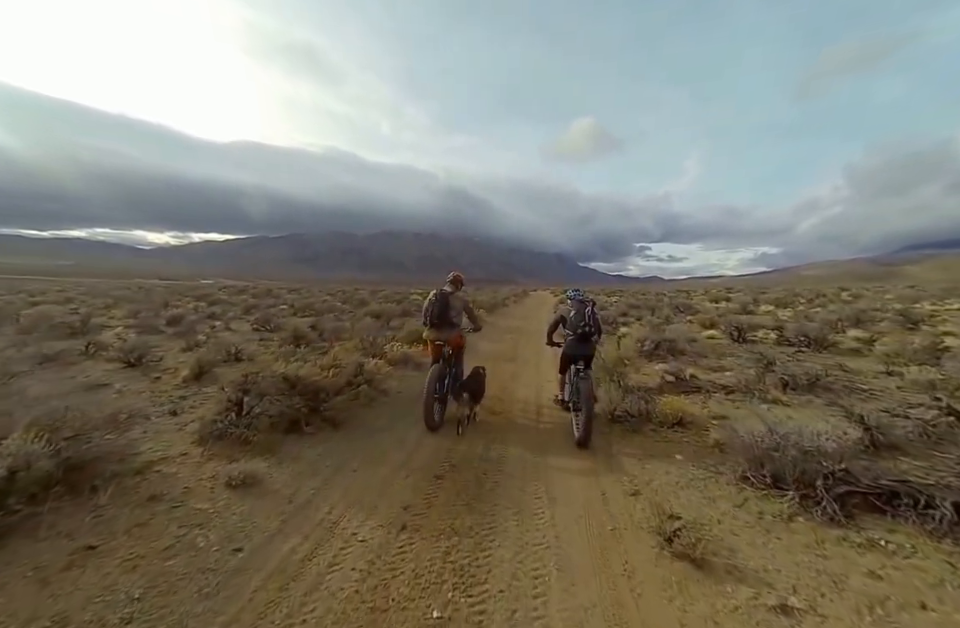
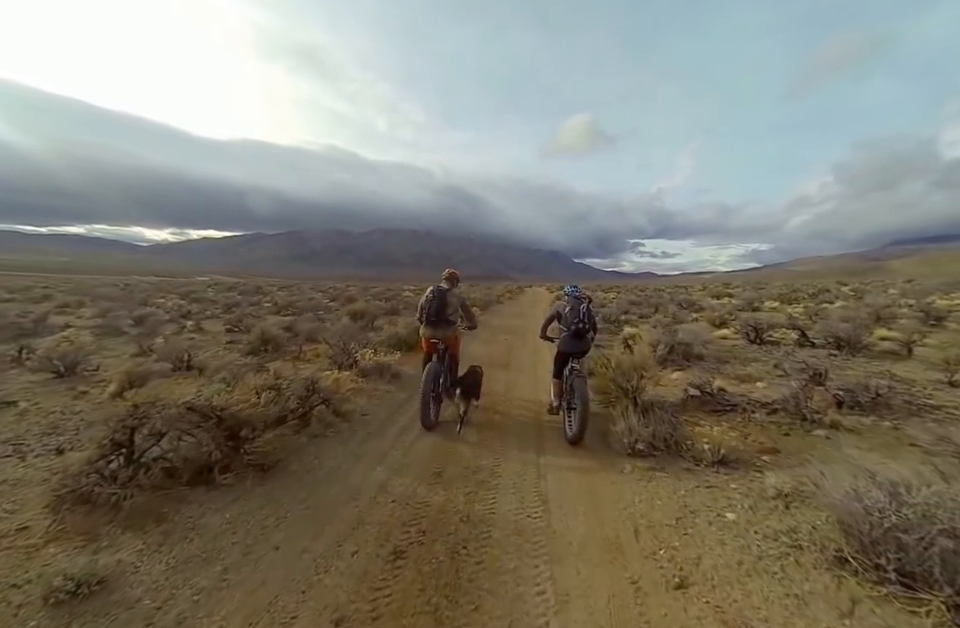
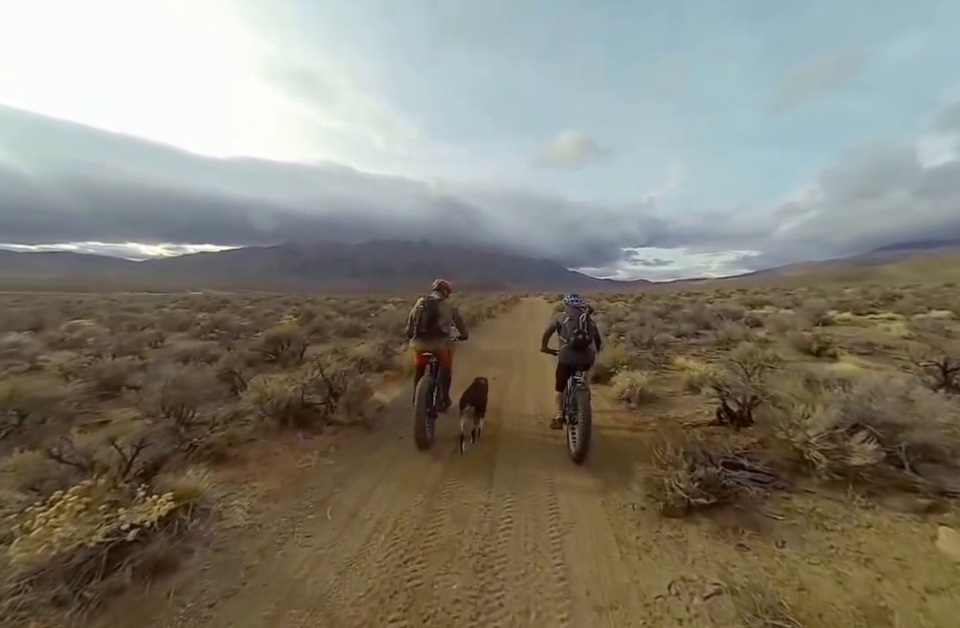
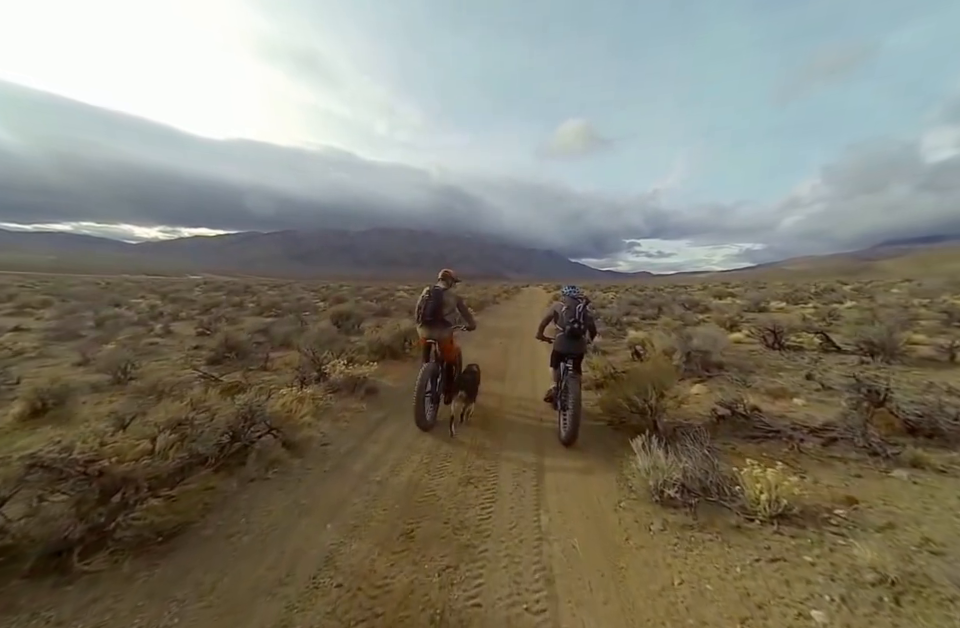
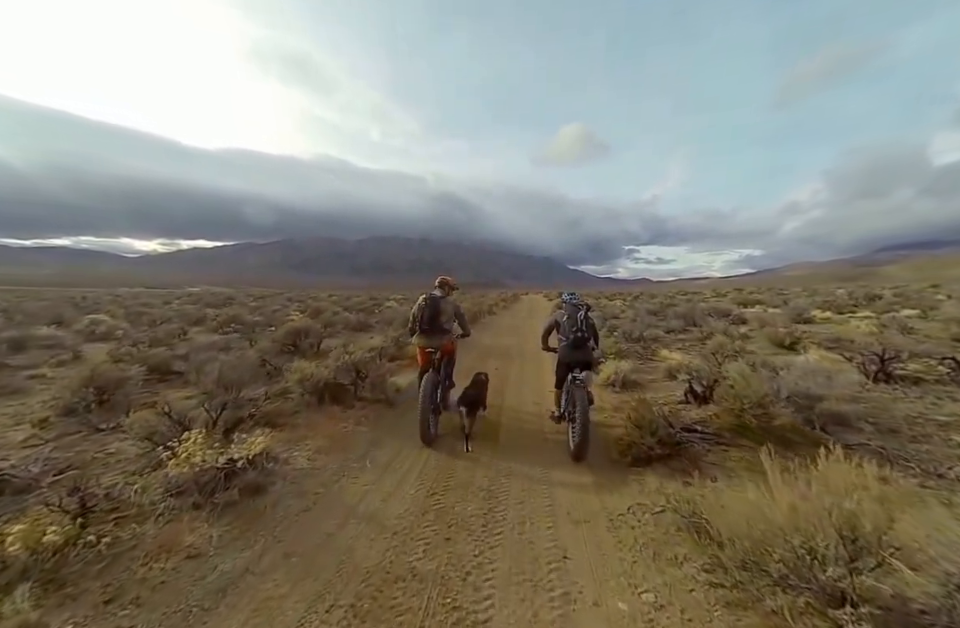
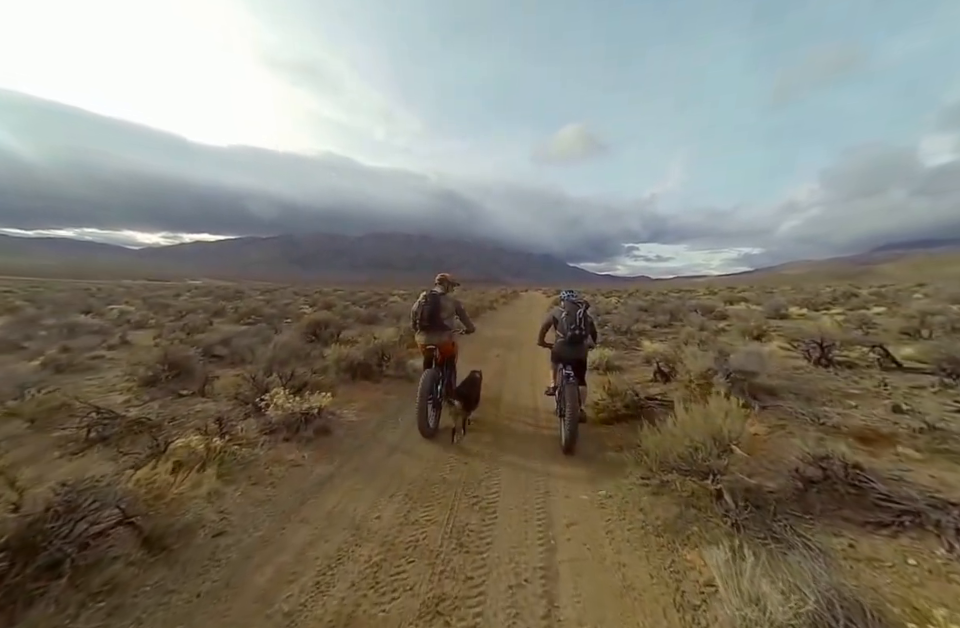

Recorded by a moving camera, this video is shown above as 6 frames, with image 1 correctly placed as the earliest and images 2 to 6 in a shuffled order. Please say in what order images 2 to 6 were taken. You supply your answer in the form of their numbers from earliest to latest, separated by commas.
2, 4, 6, 5, 3
